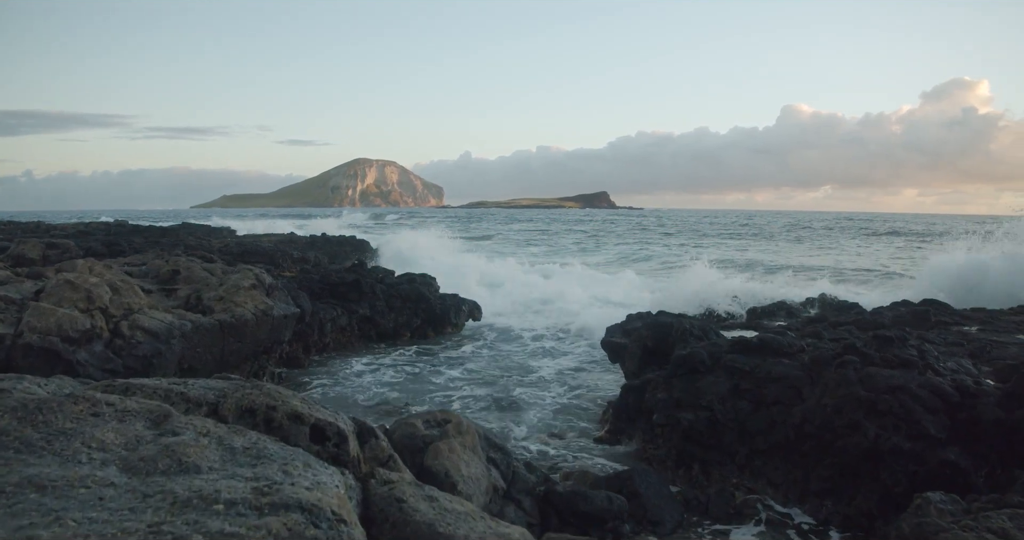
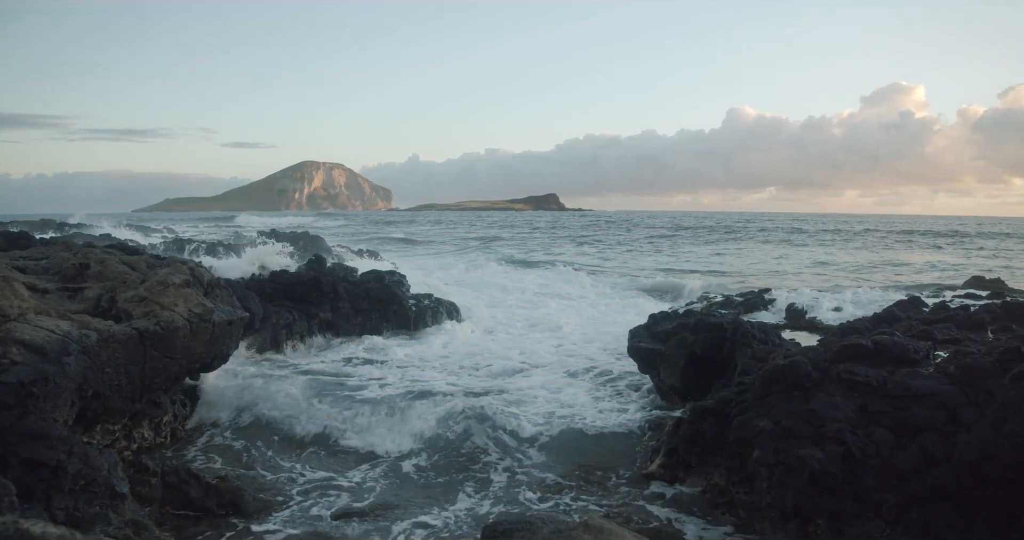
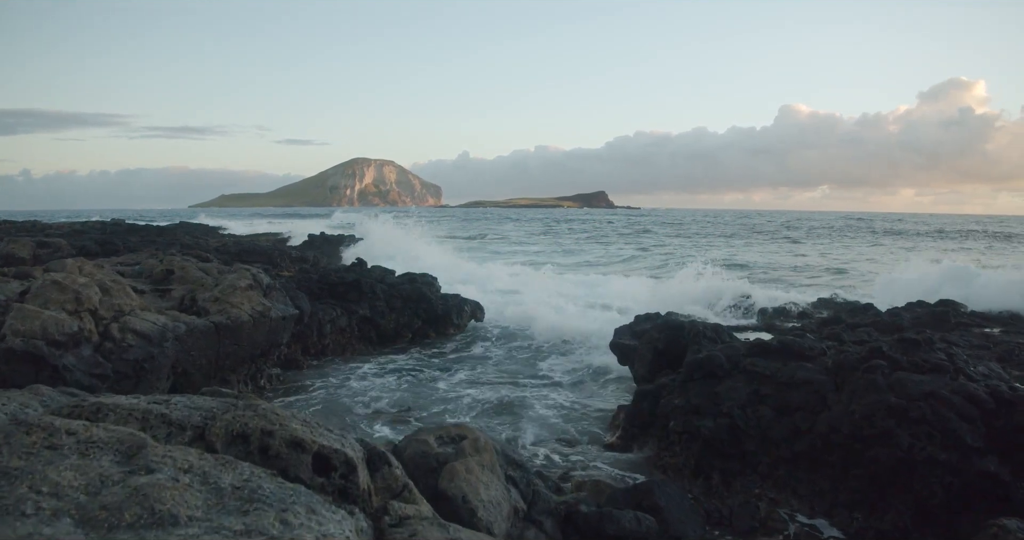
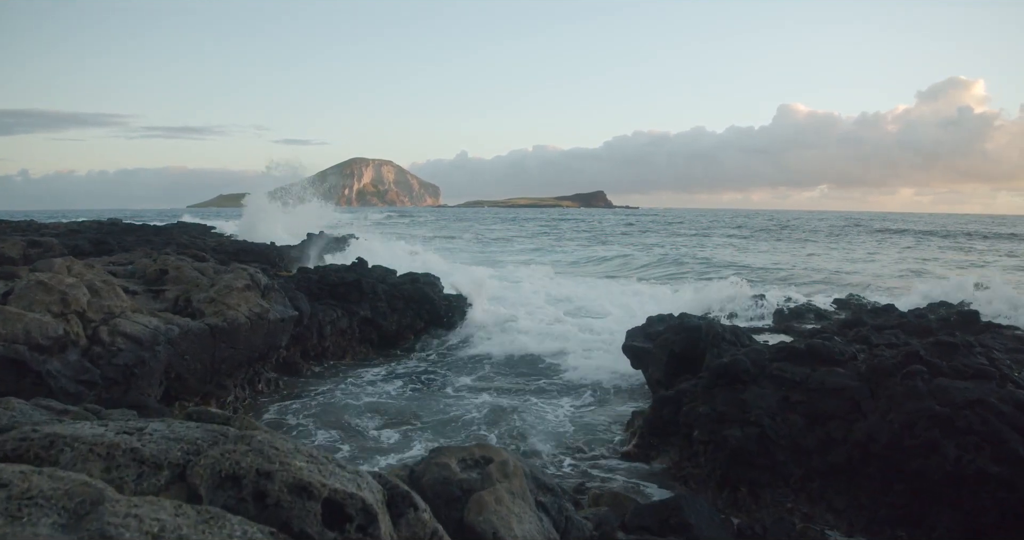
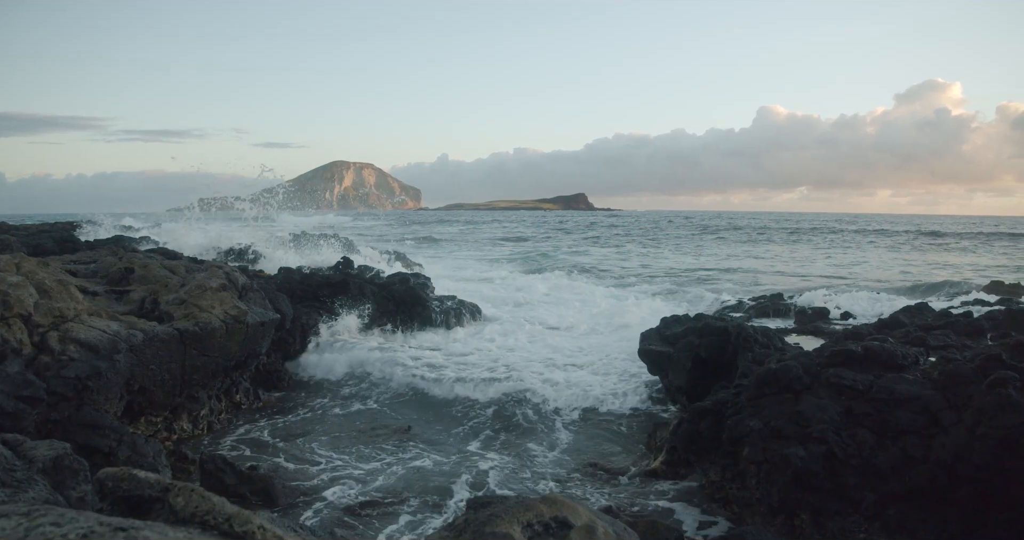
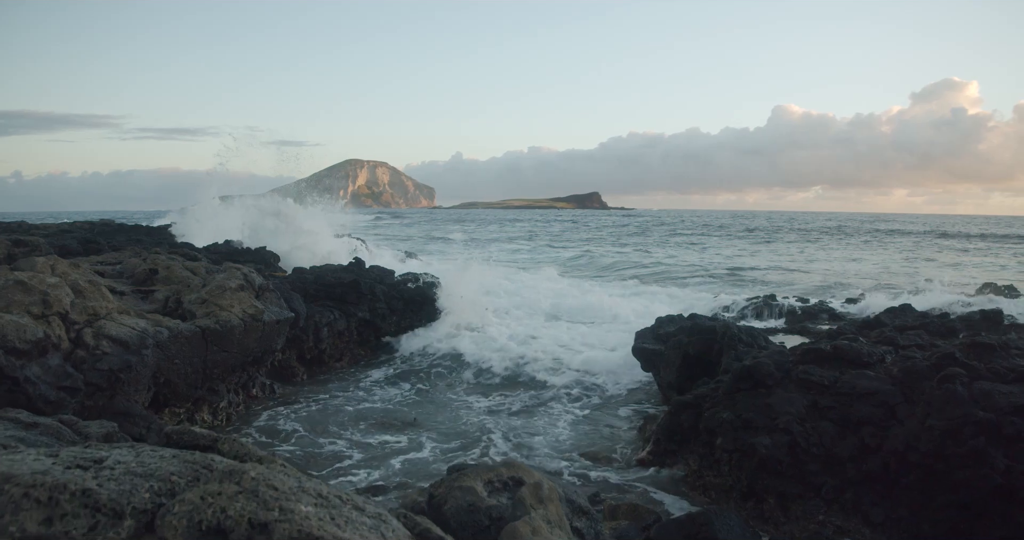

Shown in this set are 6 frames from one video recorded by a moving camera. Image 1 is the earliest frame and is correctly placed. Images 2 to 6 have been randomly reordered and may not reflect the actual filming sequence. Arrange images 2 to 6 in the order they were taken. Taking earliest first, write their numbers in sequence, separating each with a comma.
3, 4, 6, 5, 2
